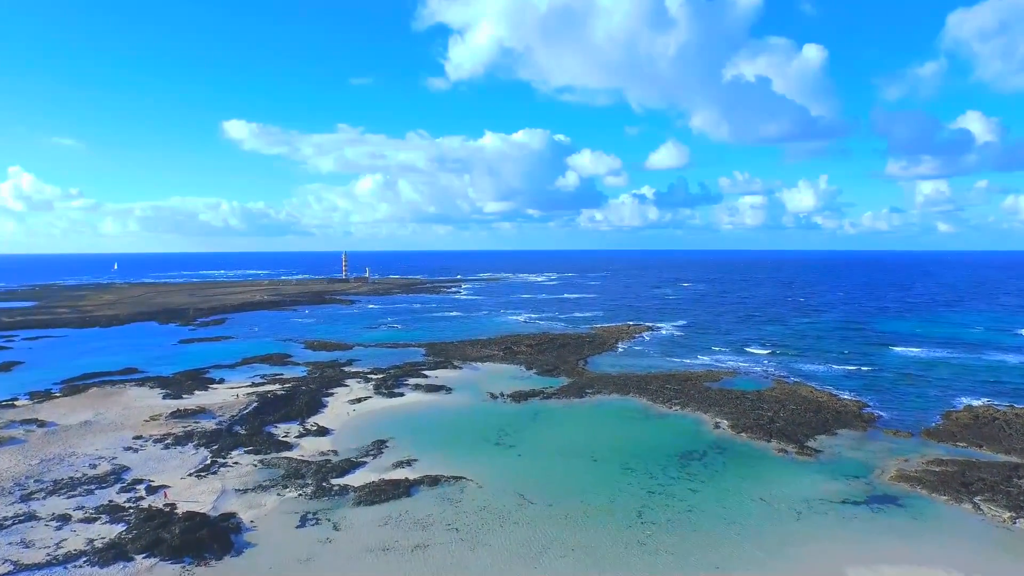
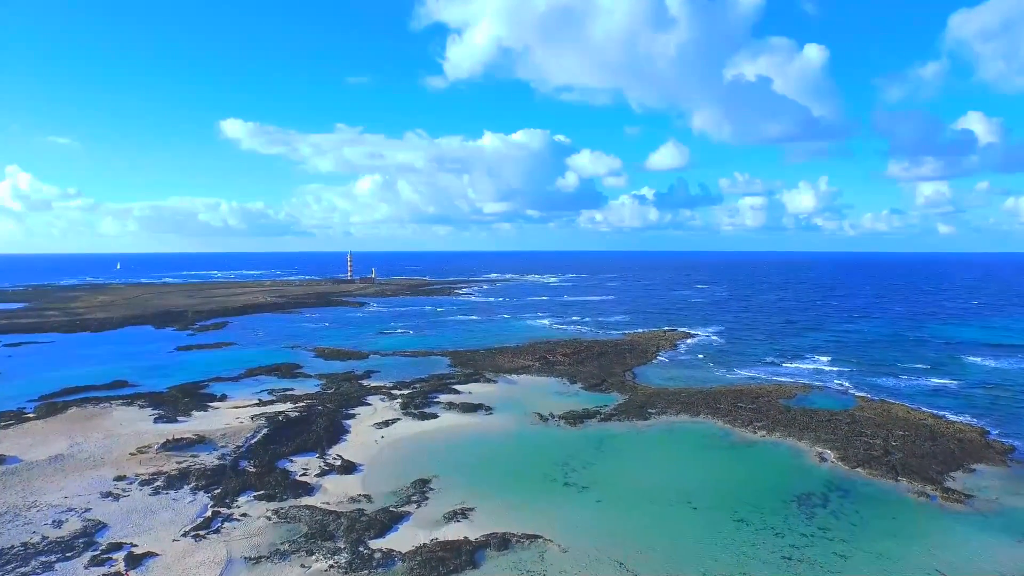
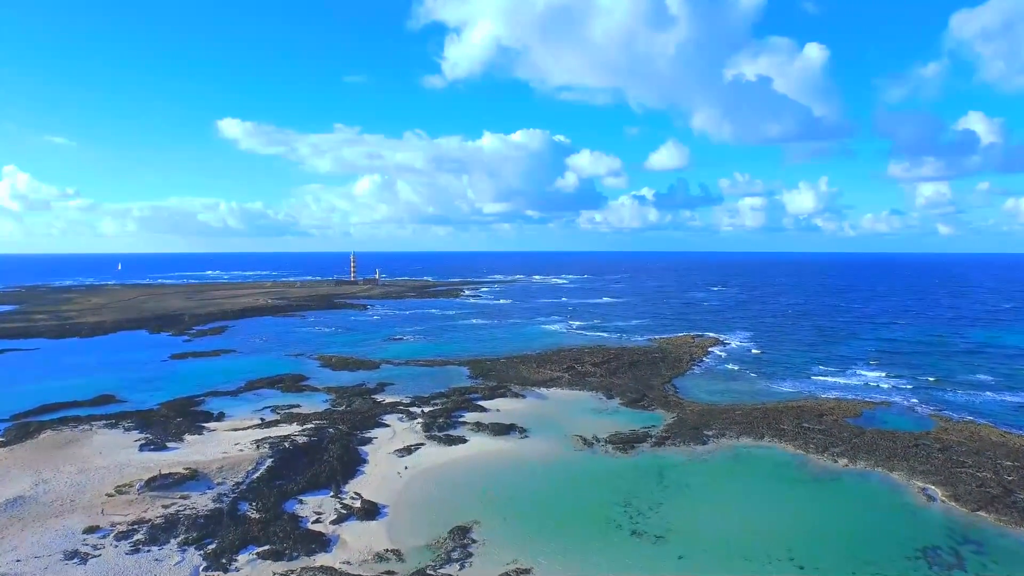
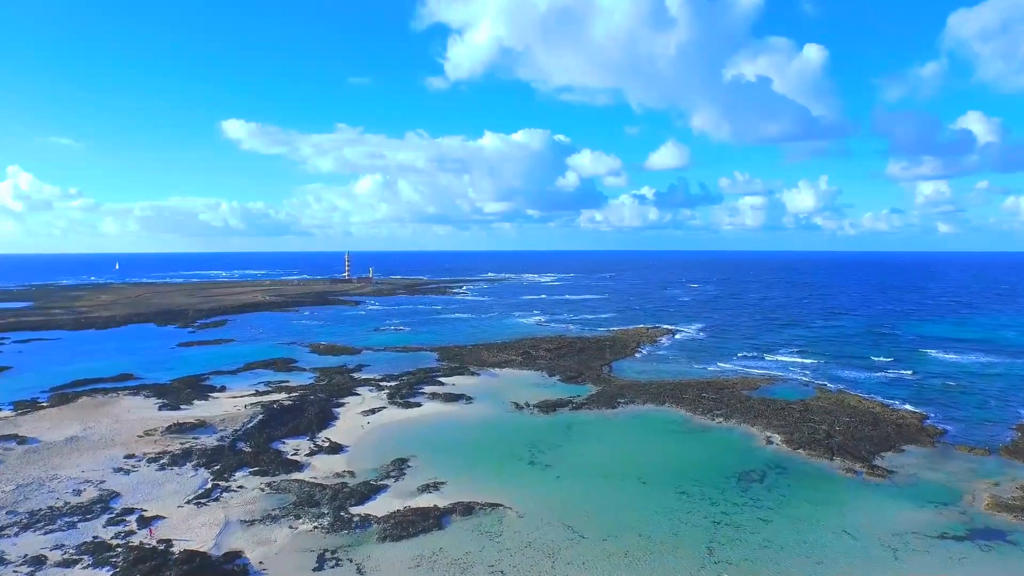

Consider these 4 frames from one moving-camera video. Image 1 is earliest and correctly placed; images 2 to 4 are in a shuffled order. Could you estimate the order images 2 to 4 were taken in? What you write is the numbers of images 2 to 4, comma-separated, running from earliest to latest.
4, 2, 3
